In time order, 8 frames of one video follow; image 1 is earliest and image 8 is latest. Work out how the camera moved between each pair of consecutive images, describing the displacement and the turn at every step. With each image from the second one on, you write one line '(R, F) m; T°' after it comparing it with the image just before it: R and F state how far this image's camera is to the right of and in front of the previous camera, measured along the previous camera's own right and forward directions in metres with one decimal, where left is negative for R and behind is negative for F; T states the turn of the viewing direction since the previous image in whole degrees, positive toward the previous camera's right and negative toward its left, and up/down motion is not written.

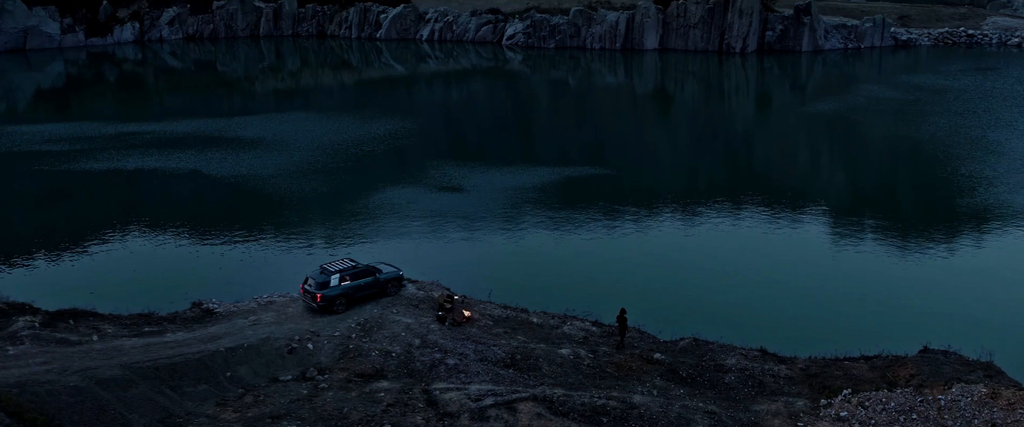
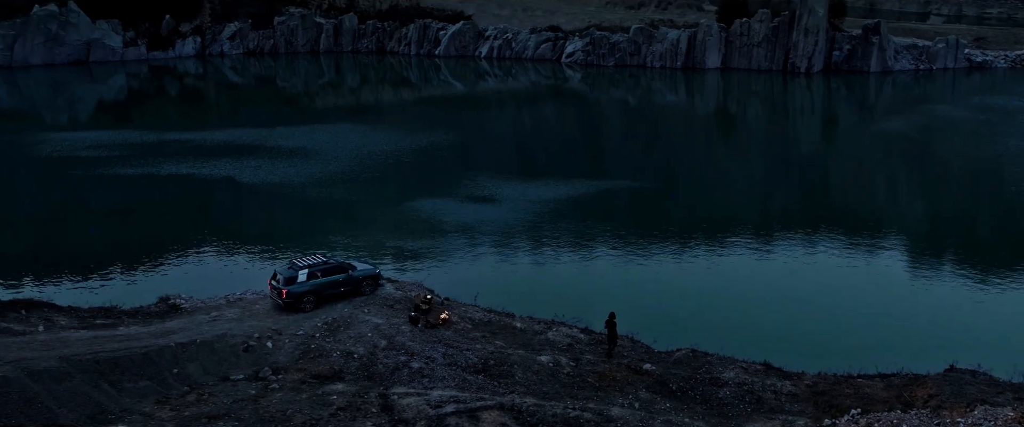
(+2.1, +2.1) m; -4°
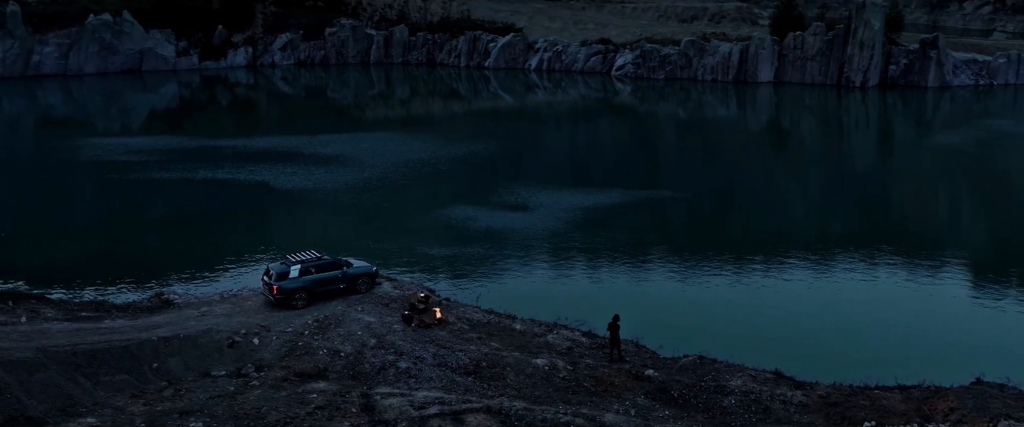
(+1.3, +1.1) m; -3°
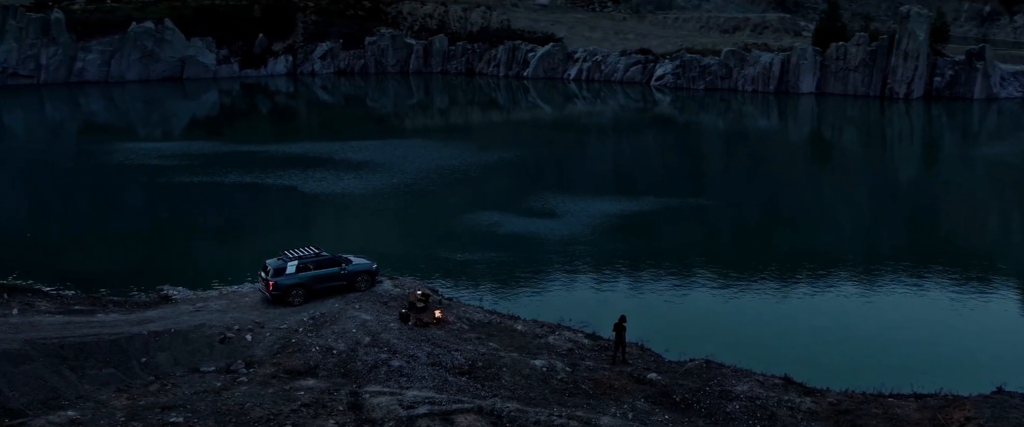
(+0.9, +0.7) m; -2°
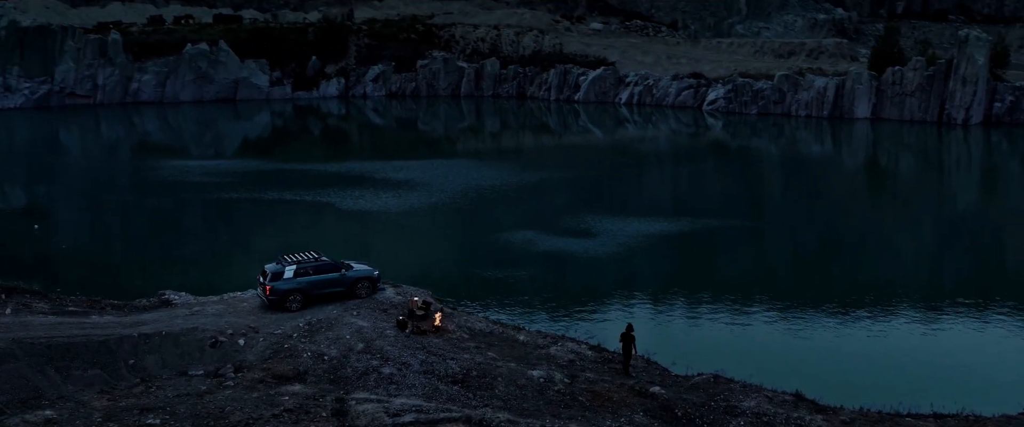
(+1.2, +0.8) m; -3°
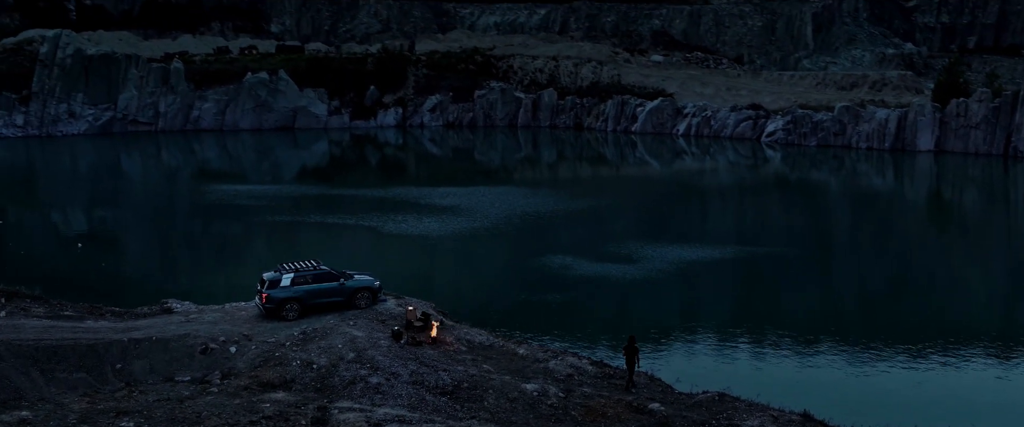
(+1.3, +0.7) m; -4°
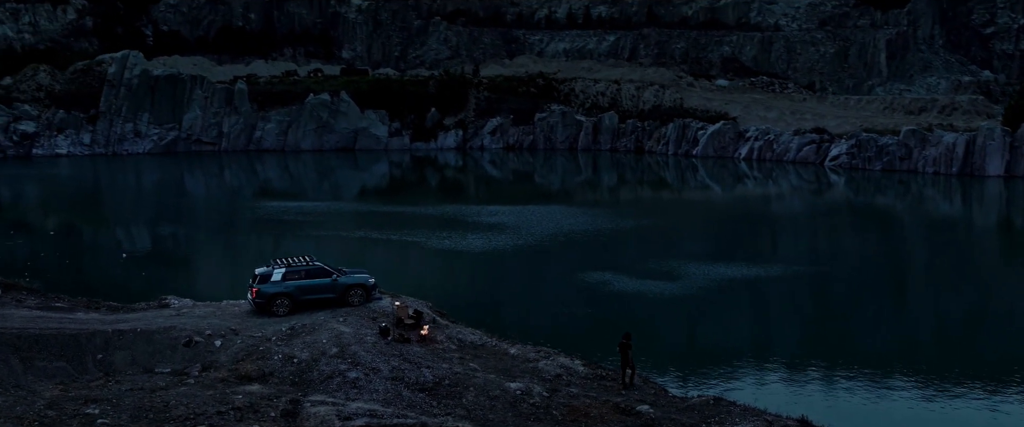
(+1.6, +0.7) m; -4°
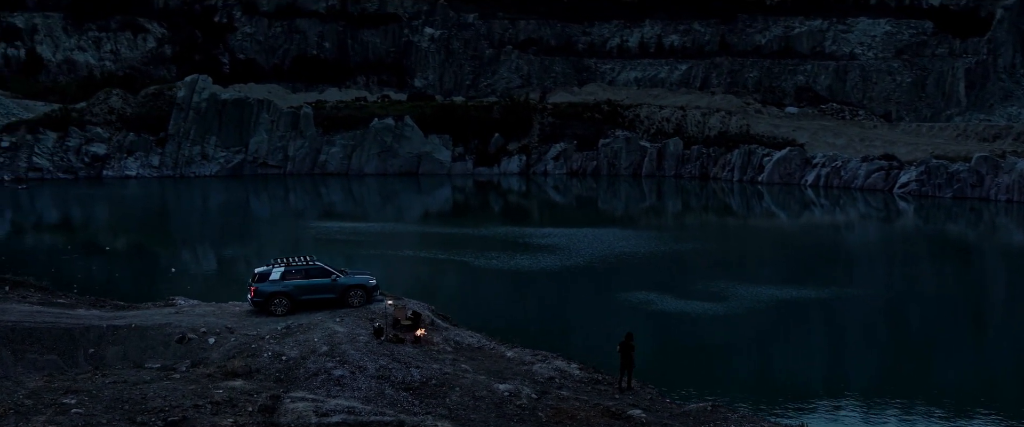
(+1.5, +0.6) m; -4°
